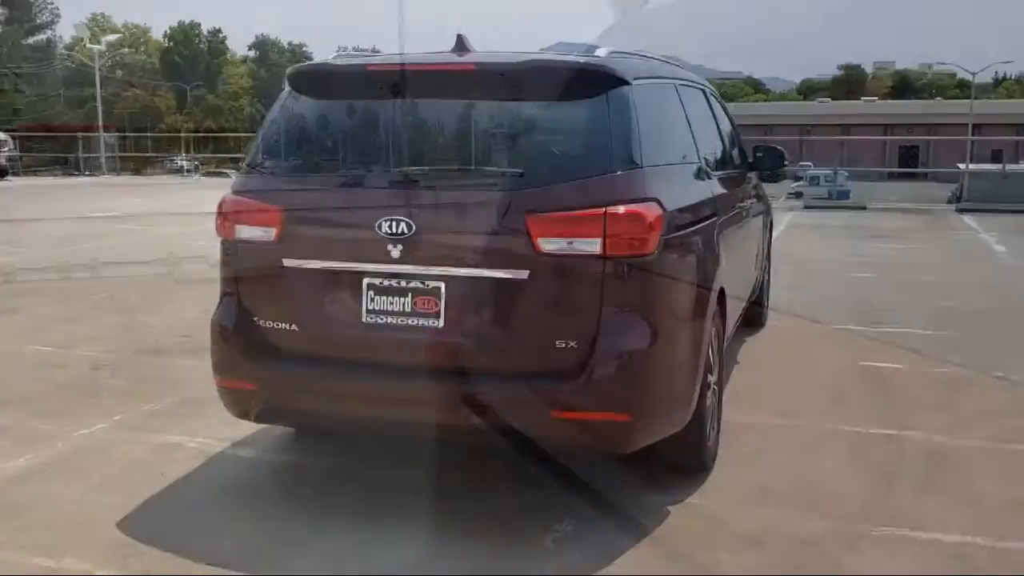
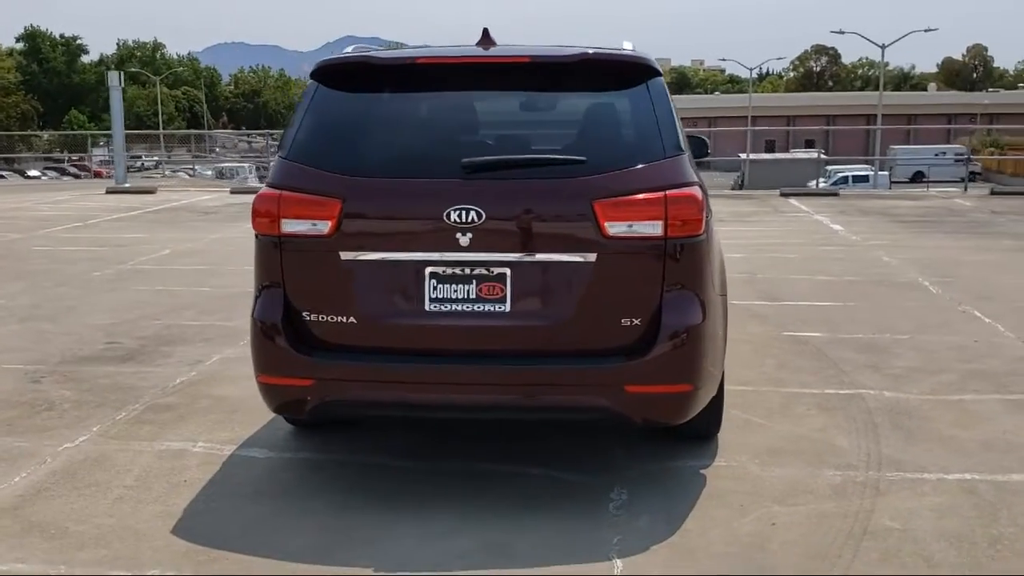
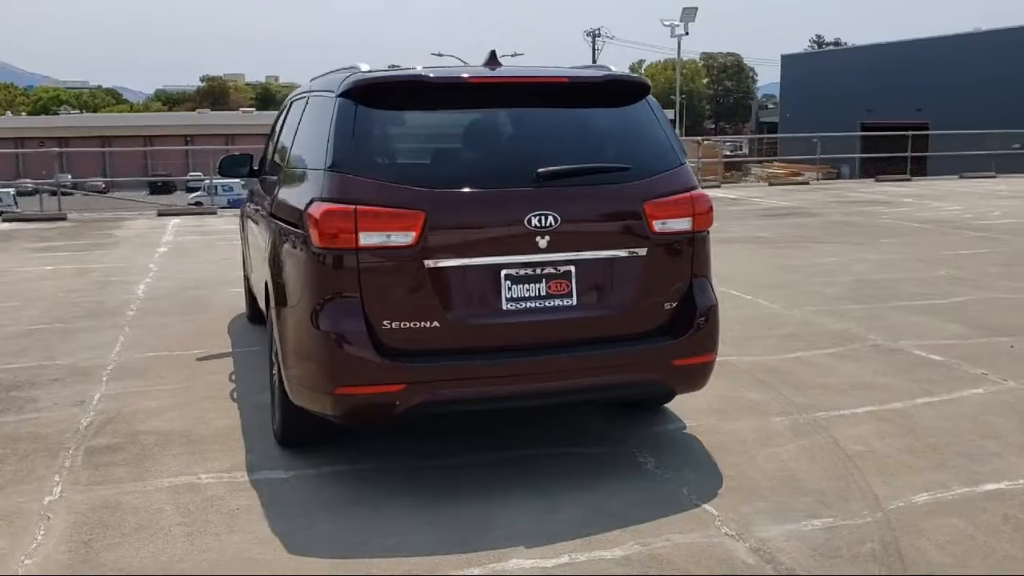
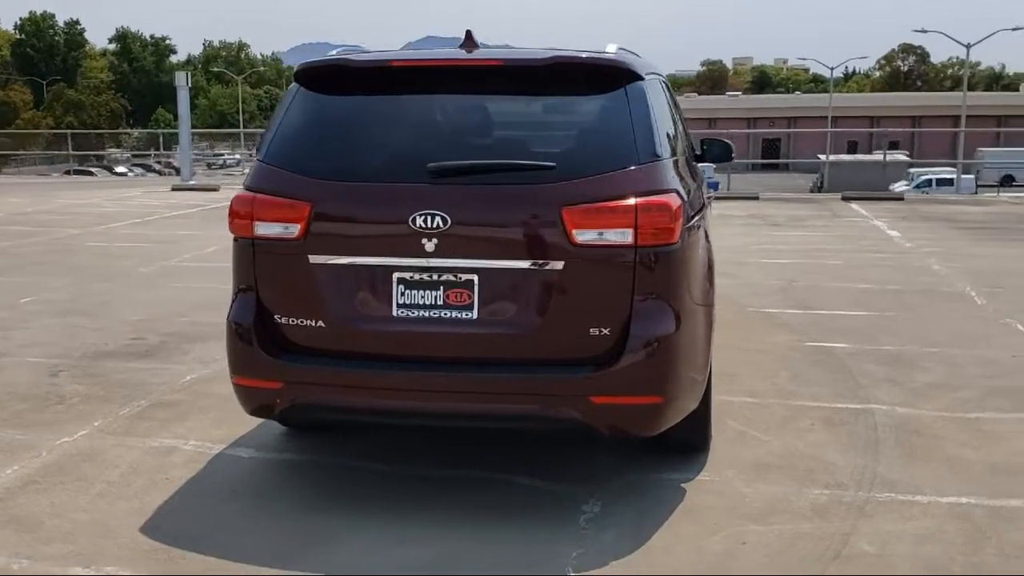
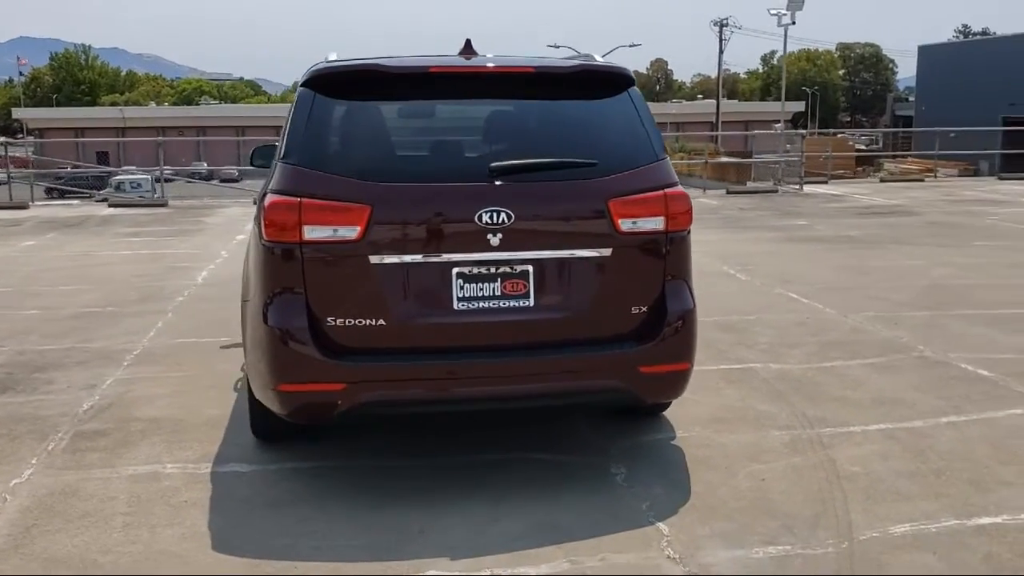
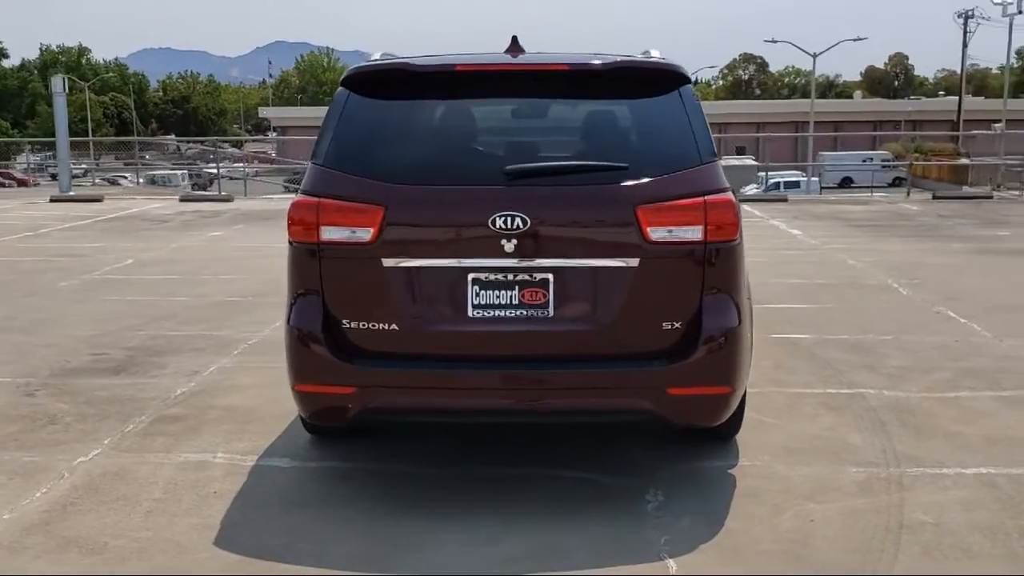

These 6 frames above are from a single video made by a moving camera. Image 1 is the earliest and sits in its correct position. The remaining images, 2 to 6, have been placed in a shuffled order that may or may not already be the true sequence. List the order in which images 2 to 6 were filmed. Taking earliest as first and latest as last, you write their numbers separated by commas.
4, 2, 6, 5, 3
